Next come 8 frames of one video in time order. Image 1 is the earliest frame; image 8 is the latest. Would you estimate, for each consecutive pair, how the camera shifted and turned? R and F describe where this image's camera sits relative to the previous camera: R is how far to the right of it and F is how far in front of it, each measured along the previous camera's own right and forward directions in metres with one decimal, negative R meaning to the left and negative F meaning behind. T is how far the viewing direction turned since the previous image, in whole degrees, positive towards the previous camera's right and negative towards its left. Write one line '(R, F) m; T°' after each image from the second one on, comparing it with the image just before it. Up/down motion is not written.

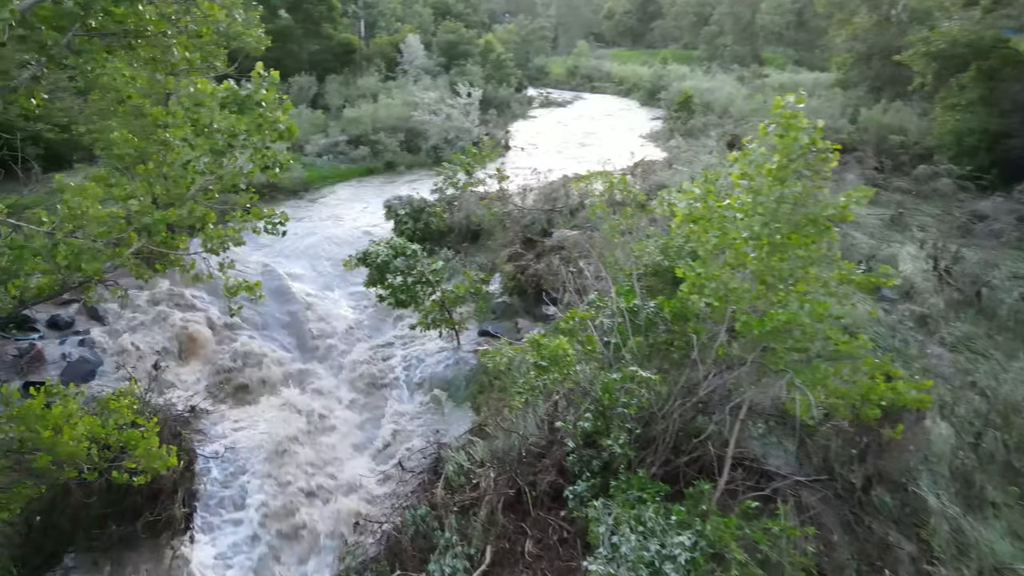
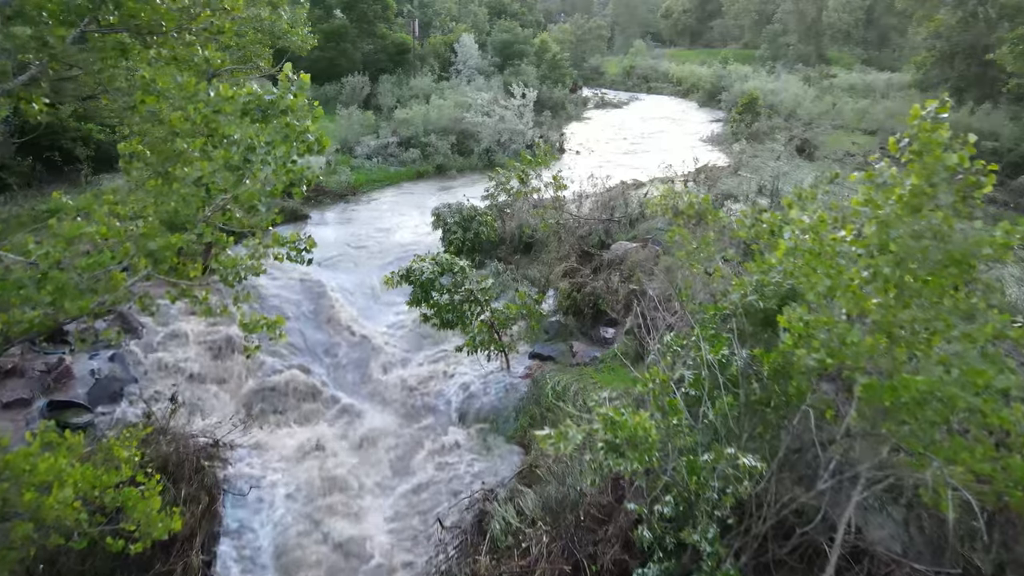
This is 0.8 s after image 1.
(-0.1, +0.7) m; -4°
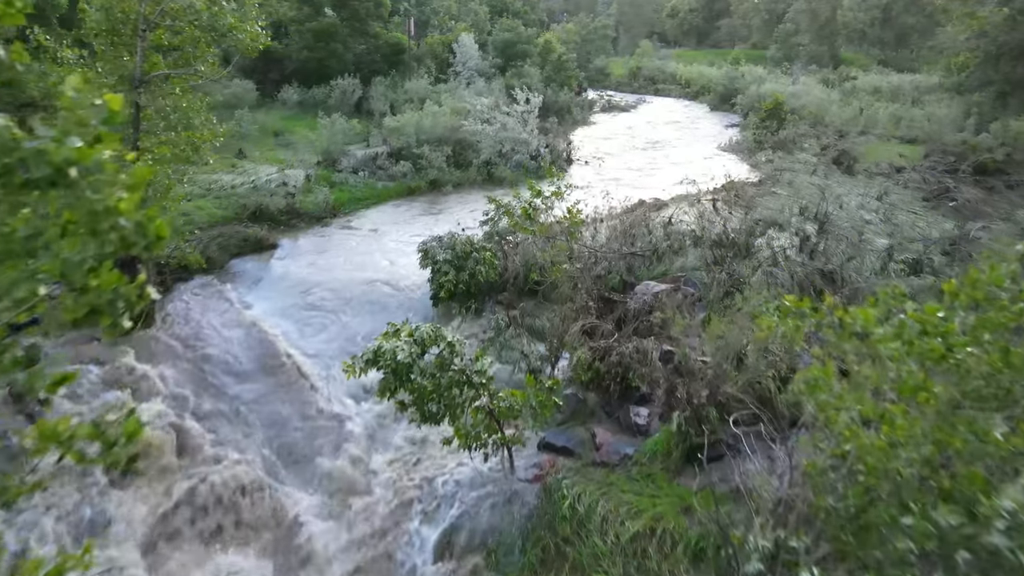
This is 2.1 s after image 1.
(0.0, +1.9) m; 0°
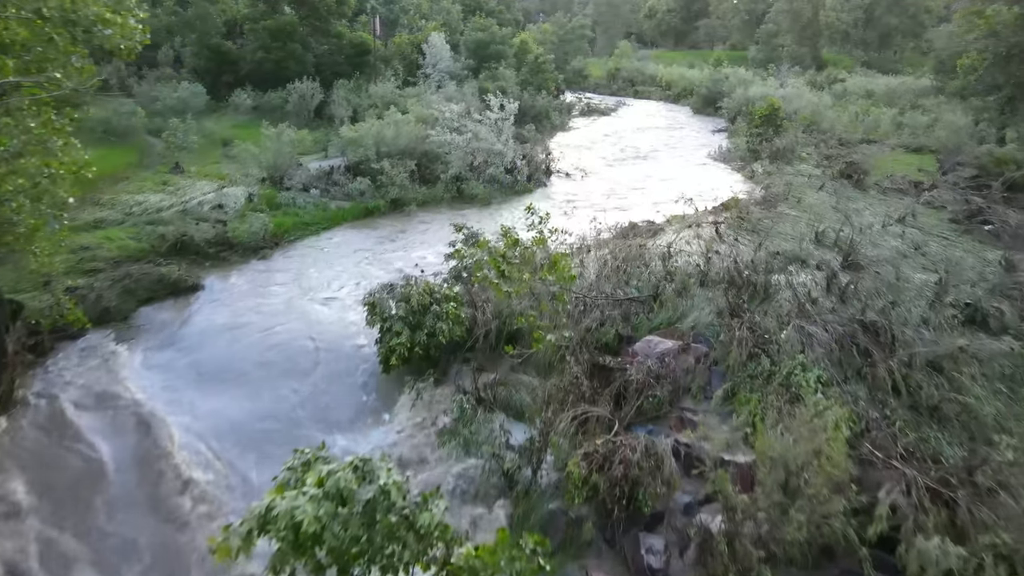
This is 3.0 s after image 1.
(+0.1, +1.8) m; +2°
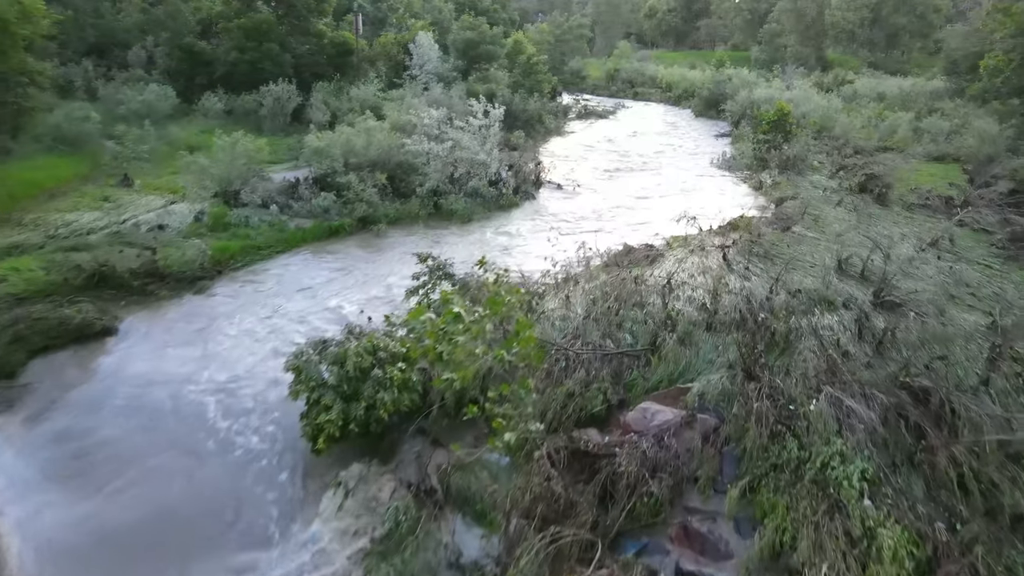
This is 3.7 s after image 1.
(+0.3, +1.4) m; 0°
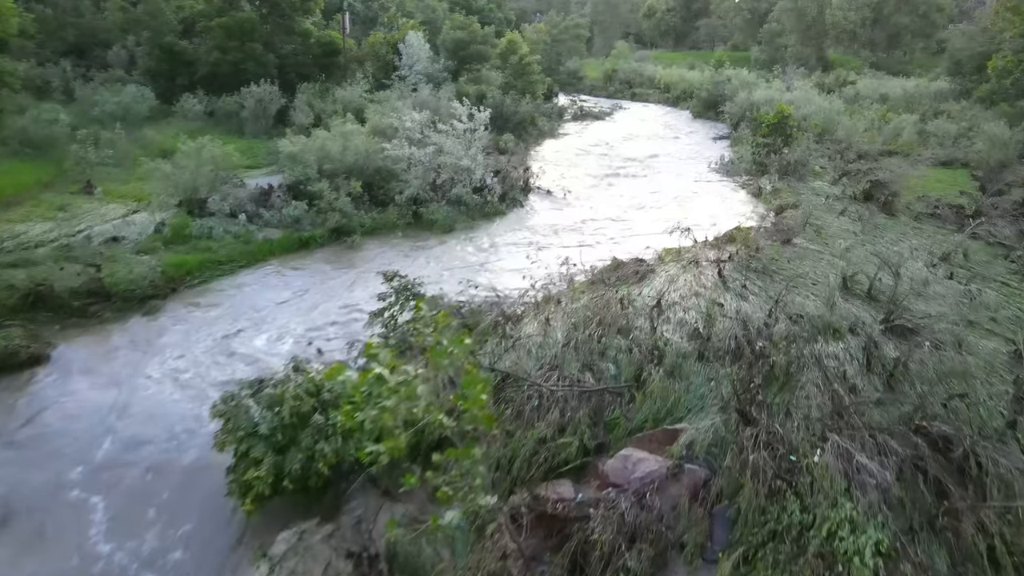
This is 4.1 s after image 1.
(+0.3, +0.7) m; 0°
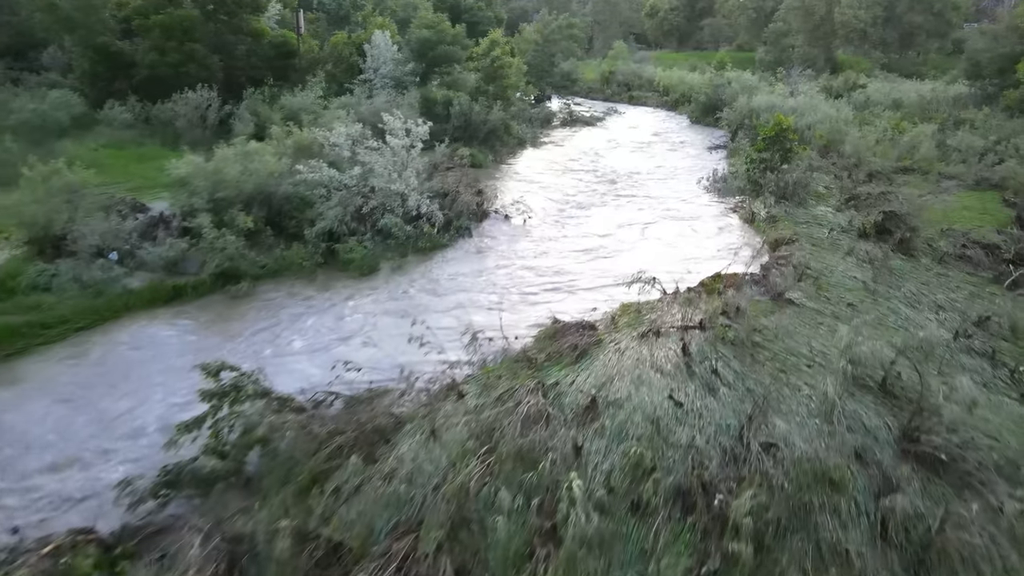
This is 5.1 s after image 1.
(+1.0, +2.2) m; -1°
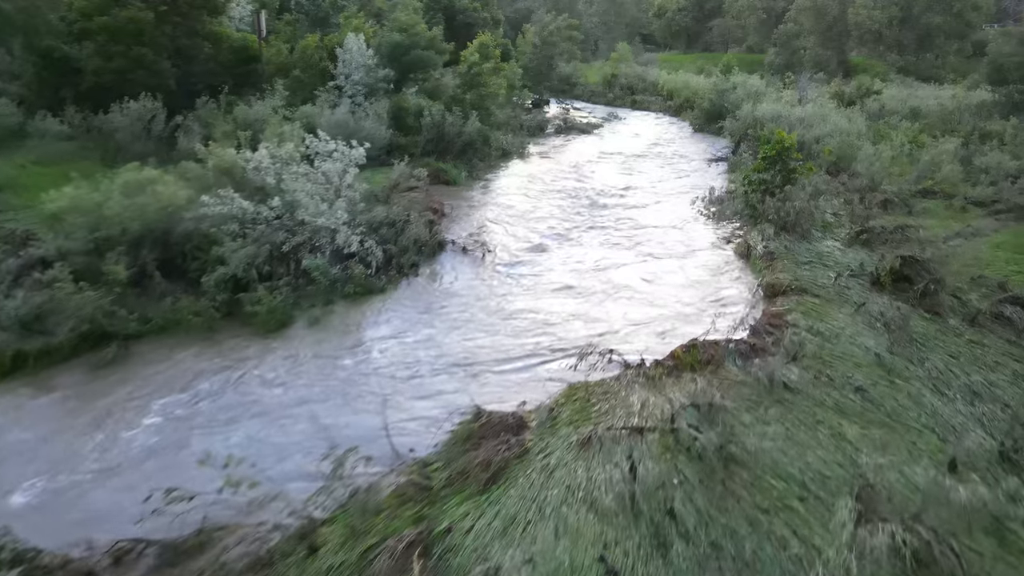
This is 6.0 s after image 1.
(+0.8, +1.7) m; -1°
